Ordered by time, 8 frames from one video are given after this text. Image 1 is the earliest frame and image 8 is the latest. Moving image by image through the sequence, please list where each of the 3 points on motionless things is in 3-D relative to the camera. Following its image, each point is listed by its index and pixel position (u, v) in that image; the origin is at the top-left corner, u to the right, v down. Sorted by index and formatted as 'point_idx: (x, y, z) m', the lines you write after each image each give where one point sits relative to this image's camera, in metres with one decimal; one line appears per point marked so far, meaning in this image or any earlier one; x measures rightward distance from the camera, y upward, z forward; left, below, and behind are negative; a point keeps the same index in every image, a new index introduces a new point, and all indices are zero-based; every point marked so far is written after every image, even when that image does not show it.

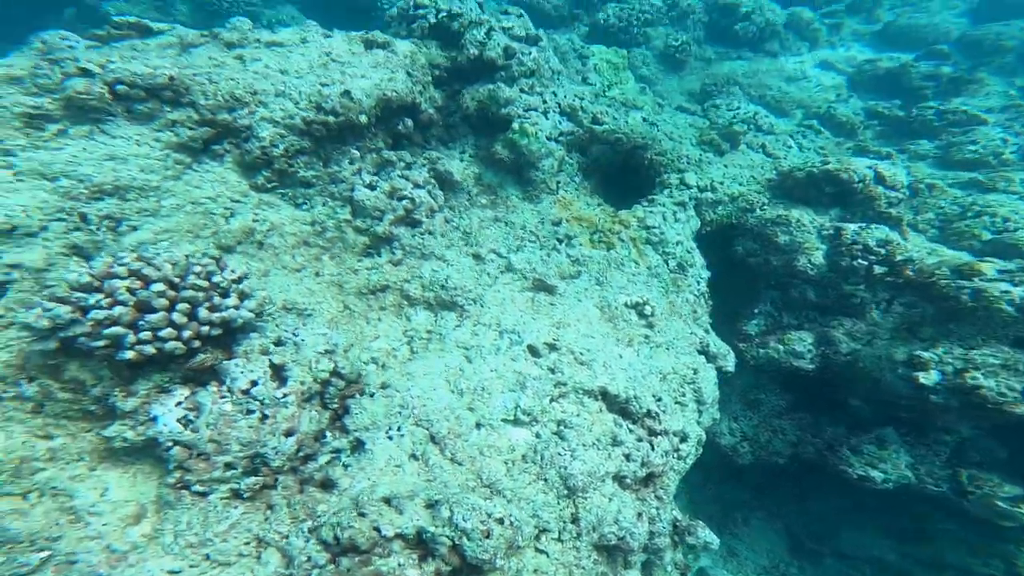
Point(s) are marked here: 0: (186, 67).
0: (-2.9, +2.2, +4.1) m
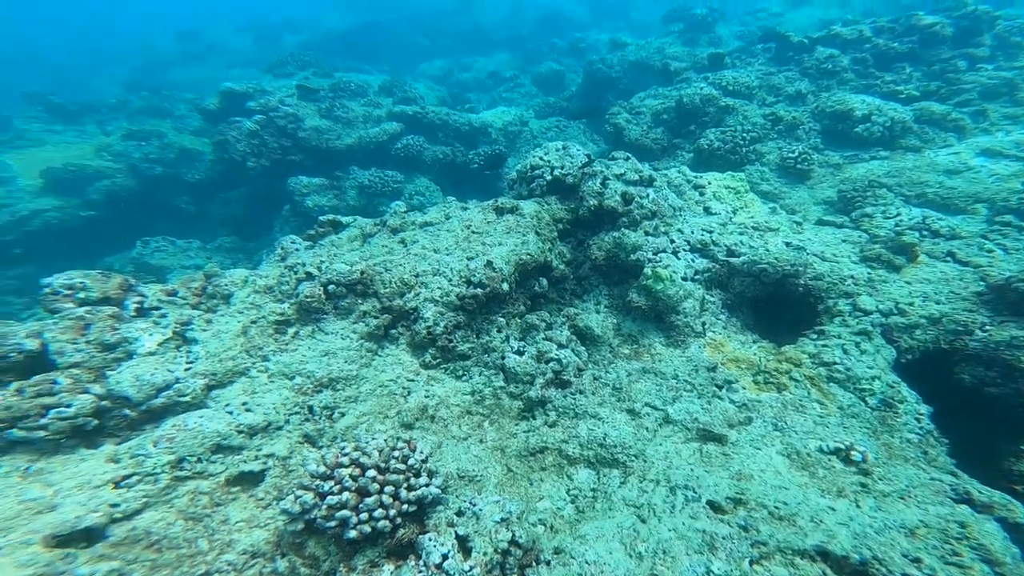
0: (-1.6, +0.3, +5.3) m
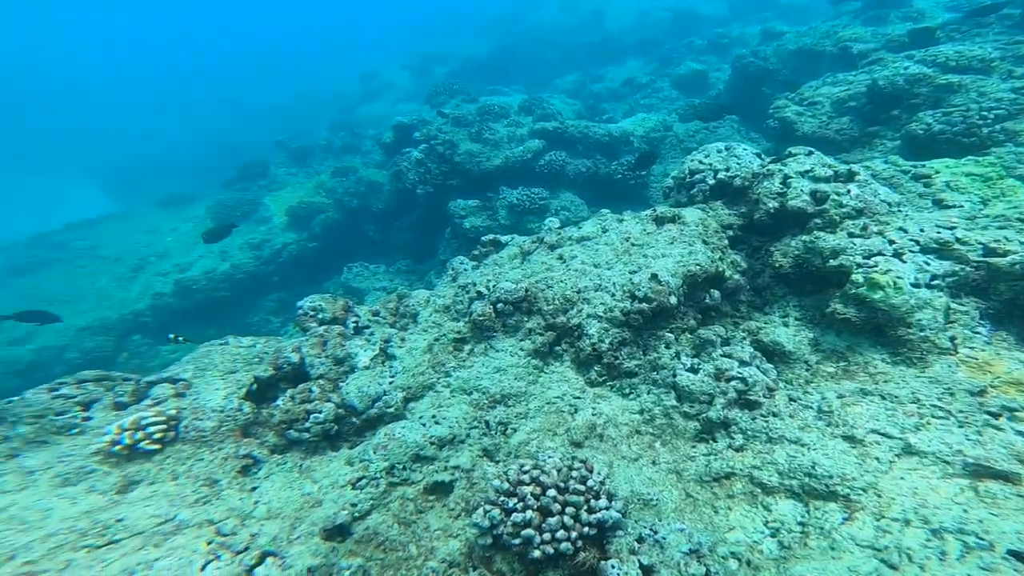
0: (+0.3, +0.1, +5.5) m
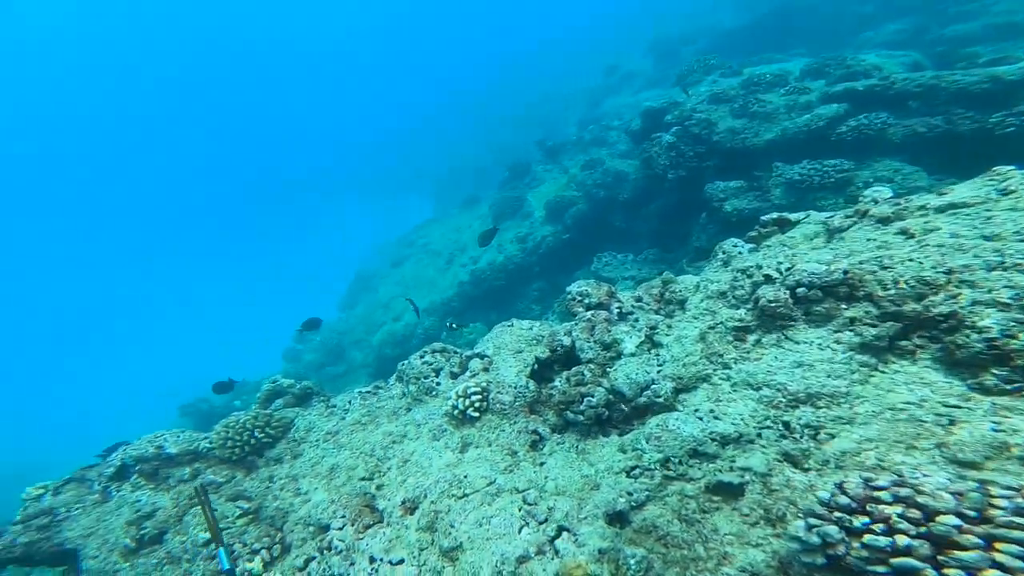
0: (+3.3, +0.3, +4.2) m
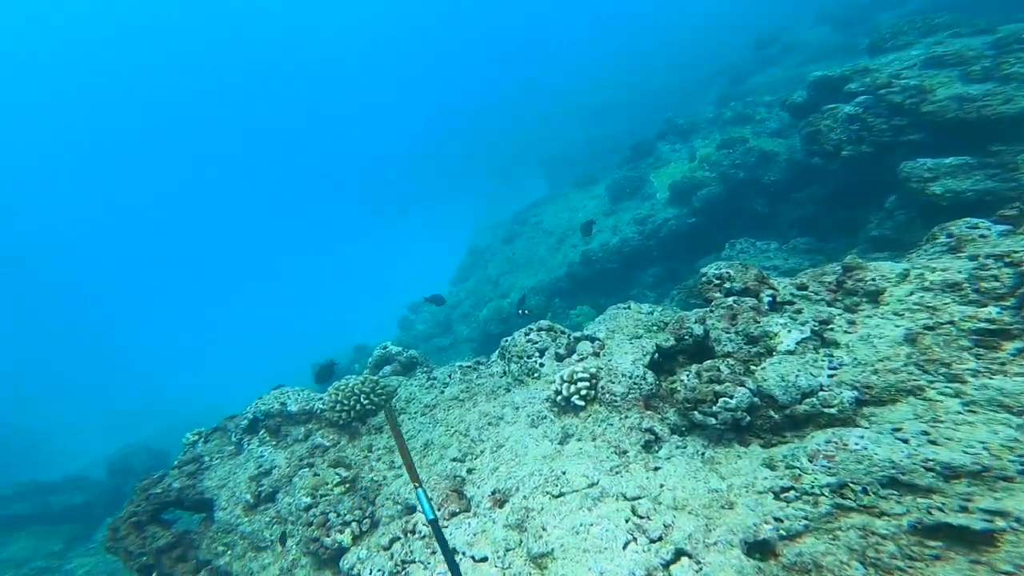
0: (+4.1, +0.4, +2.7) m
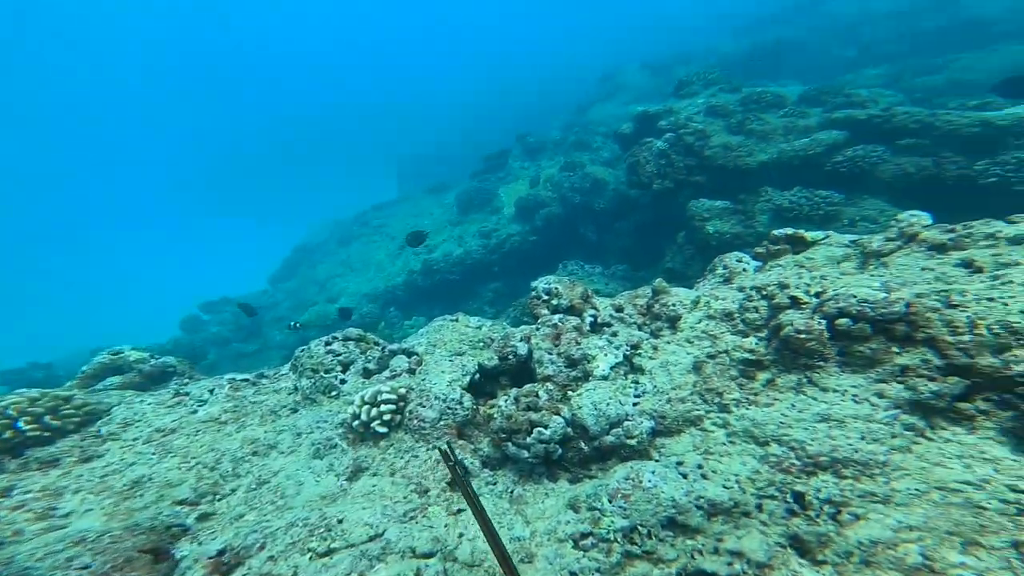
0: (+2.9, 0.0, +3.2) m
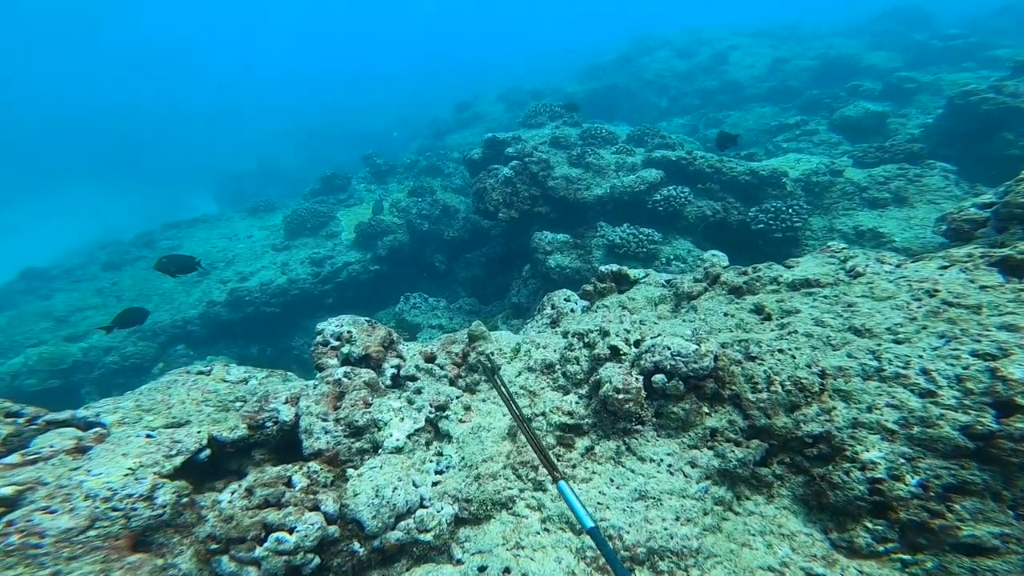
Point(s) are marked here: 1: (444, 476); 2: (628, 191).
0: (+1.4, -0.3, +3.0) m
1: (-0.4, -1.2, +2.8) m
2: (+2.6, +2.0, +9.7) m
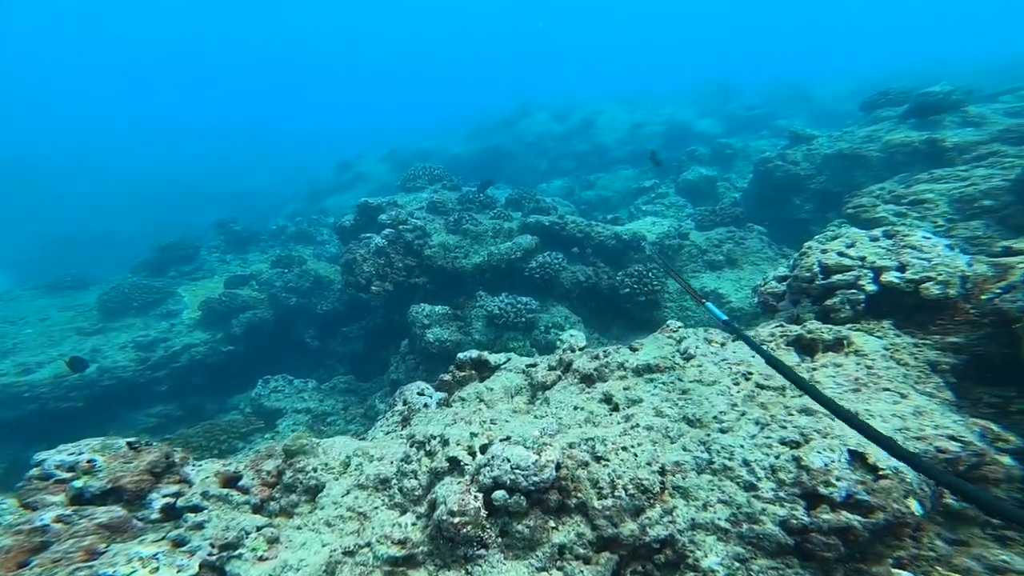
0: (+0.4, -0.9, +2.8) m
1: (-1.3, -1.8, +2.1) m
2: (-0.1, +0.5, +9.9) m
